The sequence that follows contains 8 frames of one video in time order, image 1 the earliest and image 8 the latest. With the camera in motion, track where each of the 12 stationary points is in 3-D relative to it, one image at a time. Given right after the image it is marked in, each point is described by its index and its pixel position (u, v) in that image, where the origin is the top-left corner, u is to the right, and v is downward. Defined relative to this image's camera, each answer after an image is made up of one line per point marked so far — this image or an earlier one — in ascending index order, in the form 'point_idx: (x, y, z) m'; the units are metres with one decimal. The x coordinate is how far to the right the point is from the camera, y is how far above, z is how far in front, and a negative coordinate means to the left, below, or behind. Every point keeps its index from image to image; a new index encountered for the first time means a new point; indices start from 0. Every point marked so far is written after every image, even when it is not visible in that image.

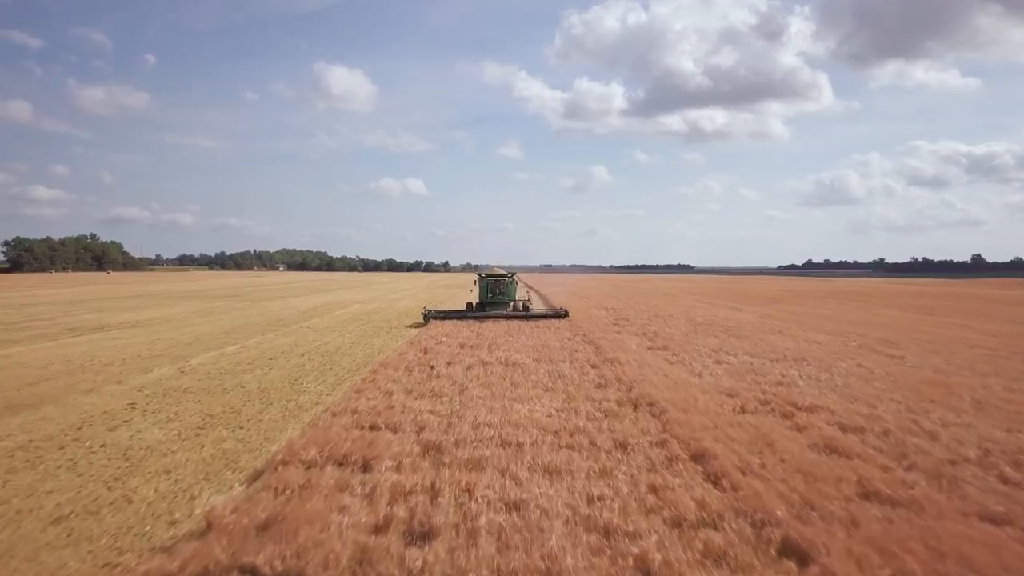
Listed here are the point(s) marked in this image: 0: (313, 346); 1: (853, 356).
0: (-2.6, -0.7, +11.0) m
1: (+3.5, -0.7, +8.8) m
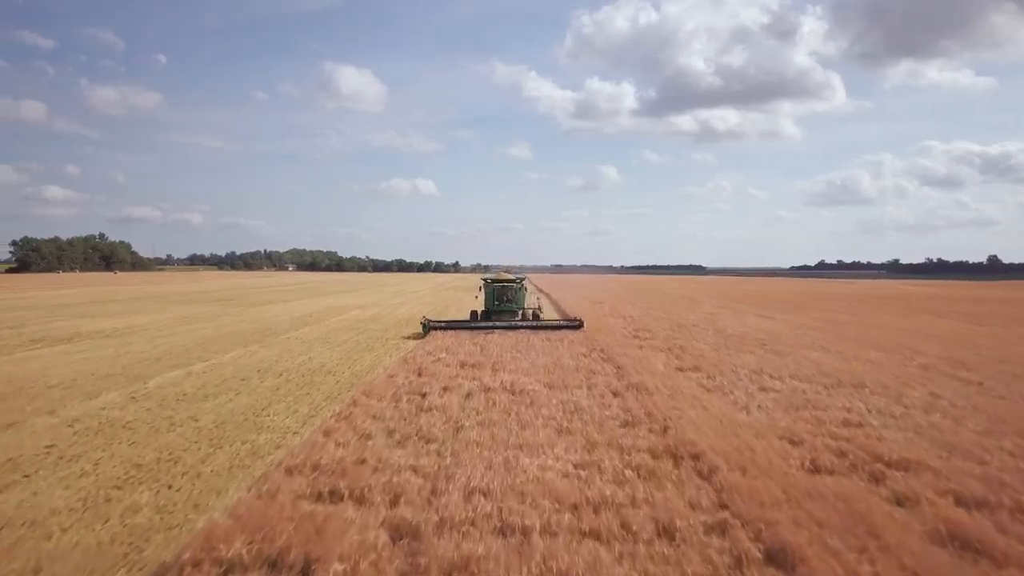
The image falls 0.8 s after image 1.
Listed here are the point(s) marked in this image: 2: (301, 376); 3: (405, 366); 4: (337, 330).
0: (-2.5, -0.9, +9.8) m
1: (+3.5, -0.8, +7.4) m
2: (-2.2, -0.9, +8.8) m
3: (-1.1, -0.8, +8.7) m
4: (-2.8, -0.7, +13.9) m
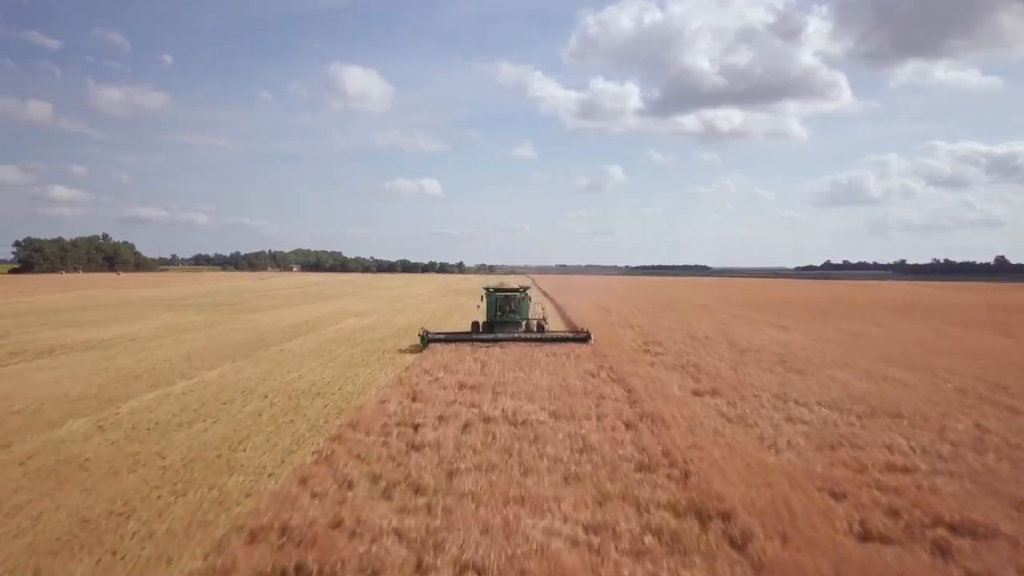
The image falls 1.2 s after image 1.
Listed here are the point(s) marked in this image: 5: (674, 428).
0: (-2.4, -1.0, +9.2) m
1: (+3.5, -1.0, +6.8) m
2: (-2.1, -1.0, +8.2) m
3: (-1.1, -0.9, +8.1) m
4: (-2.8, -0.8, +13.3) m
5: (+1.1, -1.0, +6.0) m
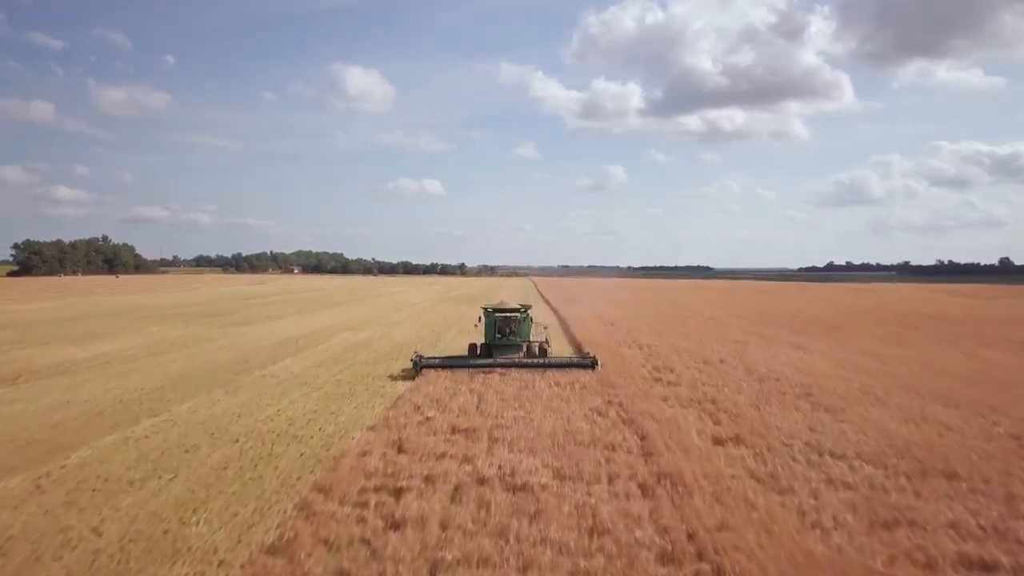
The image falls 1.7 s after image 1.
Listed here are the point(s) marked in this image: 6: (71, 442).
0: (-2.4, -1.3, +8.3) m
1: (+3.5, -1.2, +5.9) m
2: (-2.2, -1.3, +7.3) m
3: (-1.1, -1.2, +7.2) m
4: (-2.8, -1.1, +12.4) m
5: (+1.1, -1.3, +5.2) m
6: (-3.7, -1.3, +7.2) m
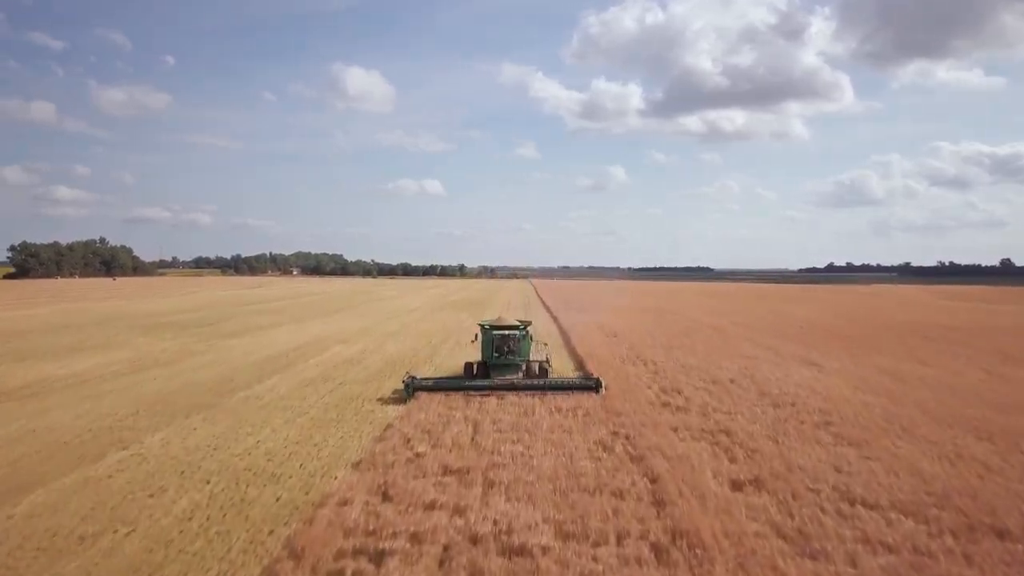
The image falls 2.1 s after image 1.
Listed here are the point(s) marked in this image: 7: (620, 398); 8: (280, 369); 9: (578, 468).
0: (-2.5, -1.5, +7.7) m
1: (+3.5, -1.4, +5.3) m
2: (-2.2, -1.5, +6.7) m
3: (-1.1, -1.4, +6.6) m
4: (-2.8, -1.3, +11.8) m
5: (+1.1, -1.5, +4.5) m
6: (-3.7, -1.5, +6.6) m
7: (+1.2, -1.2, +9.7) m
8: (-3.6, -1.3, +13.4) m
9: (+0.5, -1.4, +6.6) m
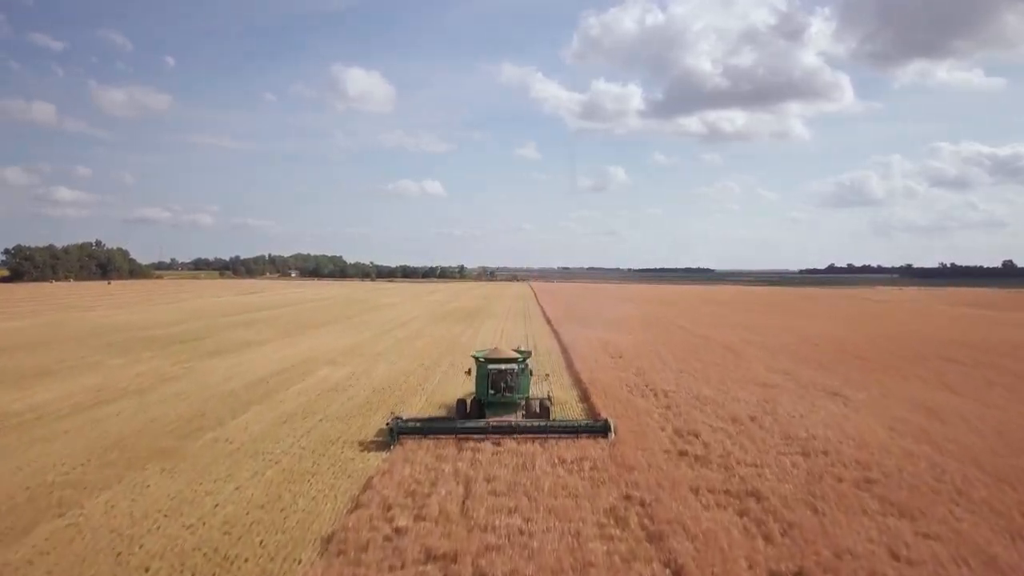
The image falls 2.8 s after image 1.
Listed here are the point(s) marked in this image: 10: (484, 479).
0: (-2.5, -1.8, +6.7) m
1: (+3.5, -1.8, +4.3) m
2: (-2.2, -1.8, +5.7) m
3: (-1.1, -1.8, +5.5) m
4: (-2.8, -1.7, +10.7) m
5: (+1.1, -1.8, +3.5) m
6: (-3.8, -1.8, +5.6) m
7: (+1.2, -1.6, +8.7) m
8: (-3.7, -1.6, +12.3) m
9: (+0.5, -1.7, +5.5) m
10: (-0.2, -1.6, +7.5) m
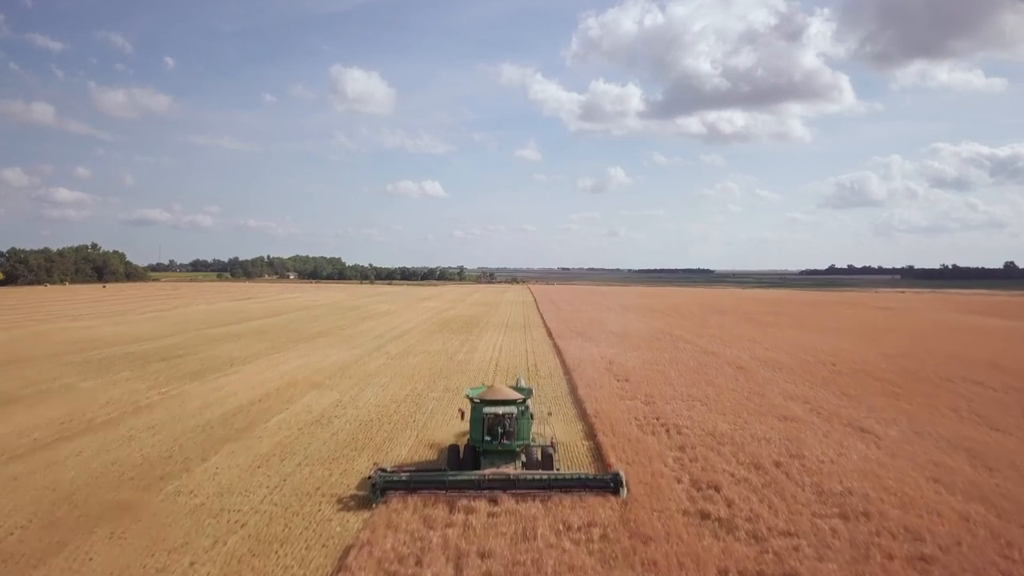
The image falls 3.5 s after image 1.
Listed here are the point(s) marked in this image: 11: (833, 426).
0: (-2.5, -2.2, +5.6) m
1: (+3.5, -2.1, +3.2) m
2: (-2.2, -2.2, +4.6) m
3: (-1.1, -2.1, +4.5) m
4: (-2.8, -2.0, +9.7) m
5: (+1.1, -2.1, +2.4) m
6: (-3.8, -2.2, +4.5) m
7: (+1.2, -1.9, +7.6) m
8: (-3.7, -1.9, +11.3) m
9: (+0.5, -2.1, +4.5) m
10: (-0.3, -2.0, +6.4) m
11: (+4.3, -1.8, +11.4) m
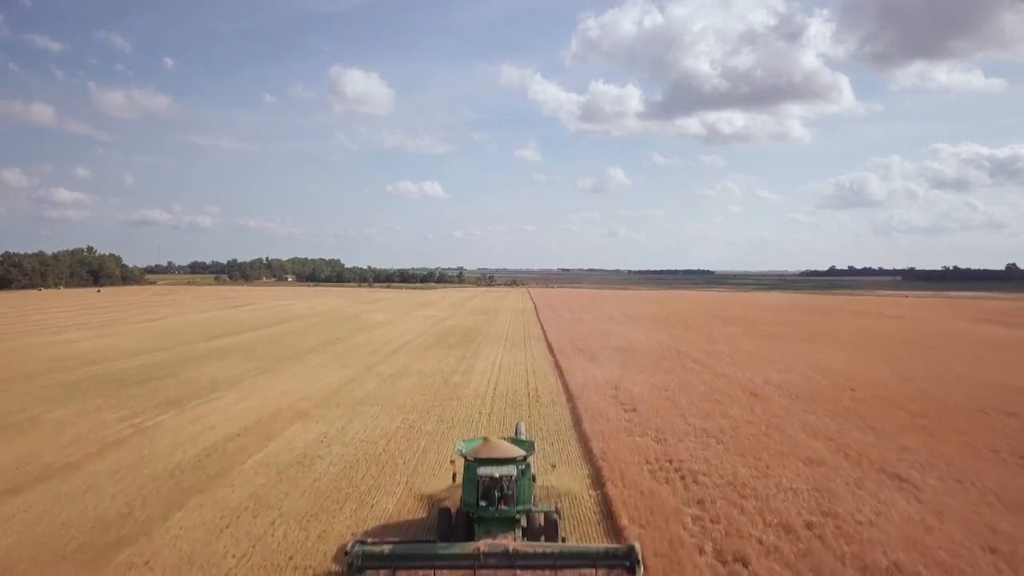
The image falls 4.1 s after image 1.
0: (-2.5, -2.5, +4.6) m
1: (+3.5, -2.5, +2.2) m
2: (-2.2, -2.6, +3.6) m
3: (-1.2, -2.5, +3.5) m
4: (-2.8, -2.4, +8.7) m
5: (+1.0, -2.5, +1.4) m
6: (-3.8, -2.6, +3.5) m
7: (+1.2, -2.3, +6.6) m
8: (-3.7, -2.3, +10.2) m
9: (+0.5, -2.4, +3.4) m
10: (-0.3, -2.4, +5.4) m
11: (+4.3, -2.2, +10.3) m
